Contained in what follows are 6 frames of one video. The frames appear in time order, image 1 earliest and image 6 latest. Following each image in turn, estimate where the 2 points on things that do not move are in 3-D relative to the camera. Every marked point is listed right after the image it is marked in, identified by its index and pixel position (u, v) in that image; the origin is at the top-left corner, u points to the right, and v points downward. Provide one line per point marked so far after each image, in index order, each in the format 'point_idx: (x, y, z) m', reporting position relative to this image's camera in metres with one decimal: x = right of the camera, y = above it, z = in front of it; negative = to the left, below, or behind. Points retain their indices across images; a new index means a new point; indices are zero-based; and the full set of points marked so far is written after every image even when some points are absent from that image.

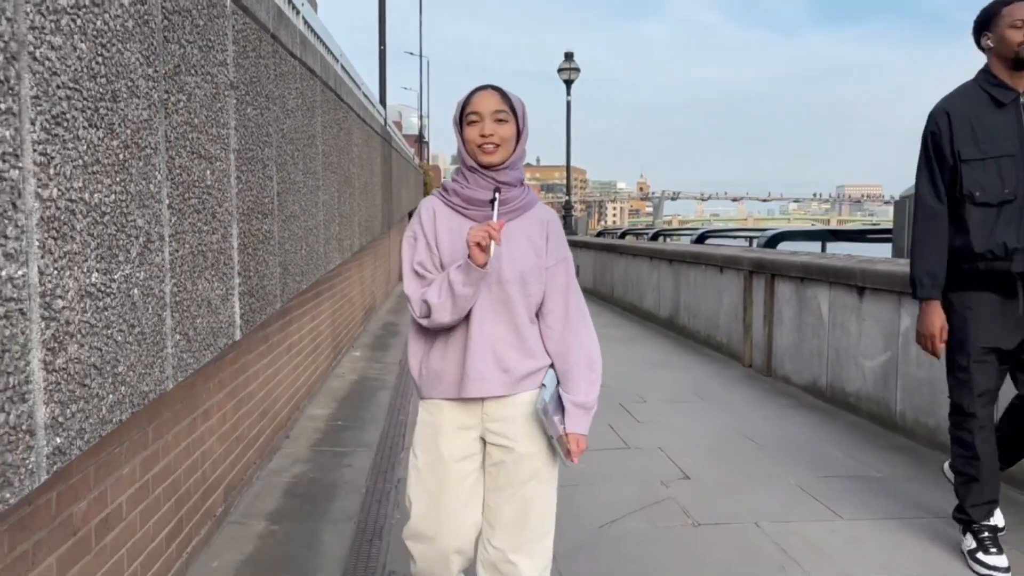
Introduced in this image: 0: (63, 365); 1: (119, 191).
0: (-0.9, -0.2, +1.8) m
1: (-1.0, +0.2, +2.1) m
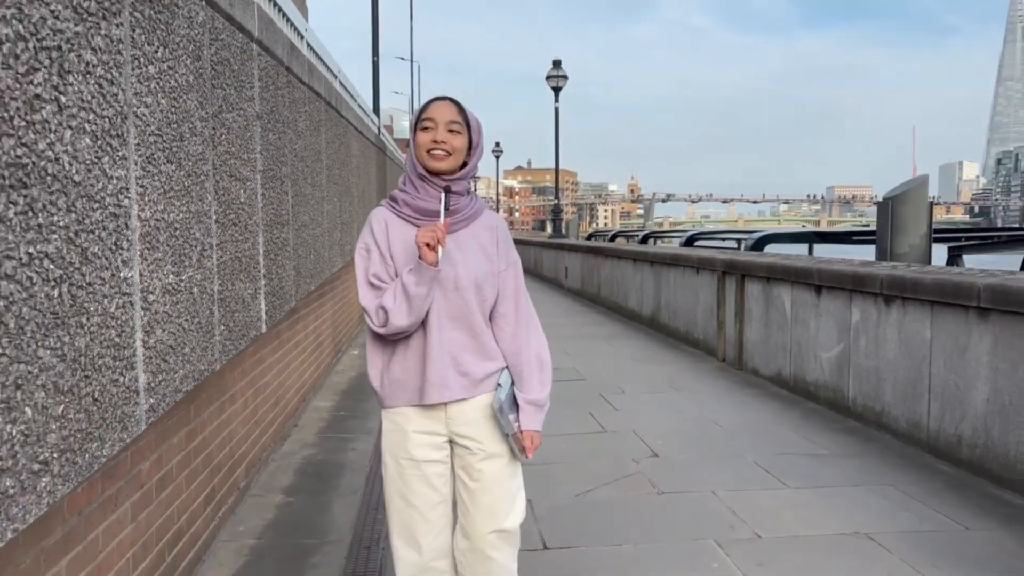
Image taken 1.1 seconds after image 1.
0: (-1.0, -0.2, +2.3) m
1: (-1.0, +0.2, +2.6) m
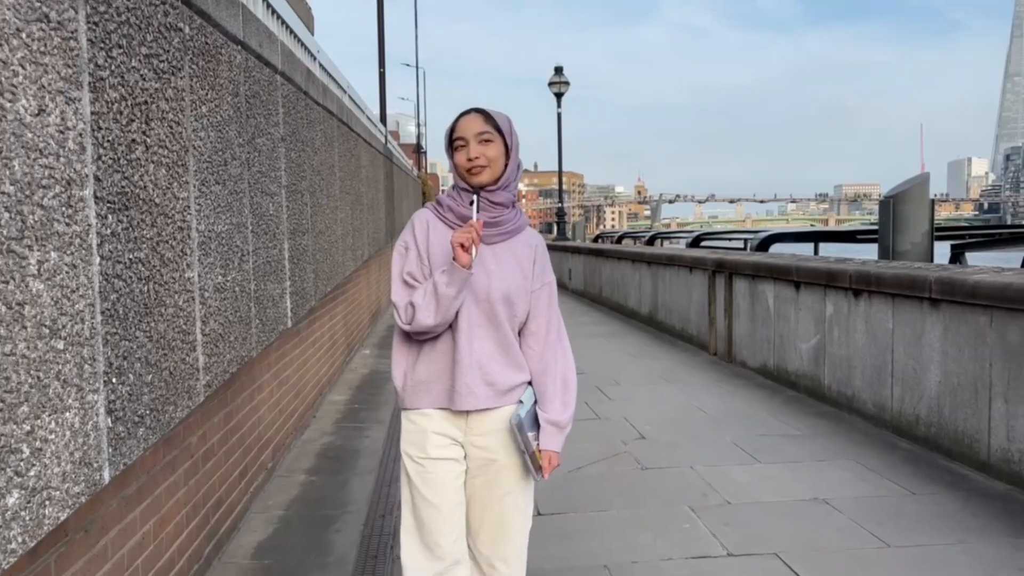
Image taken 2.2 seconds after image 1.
0: (-1.0, -0.2, +2.9) m
1: (-1.1, +0.2, +3.2) m
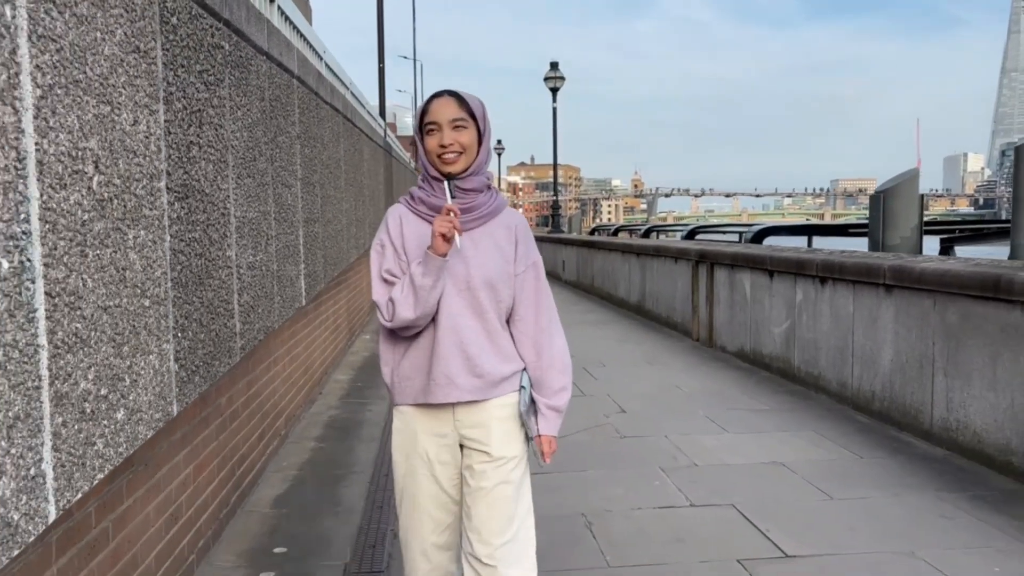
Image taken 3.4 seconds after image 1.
0: (-1.1, -0.1, +3.4) m
1: (-1.1, +0.3, +3.7) m
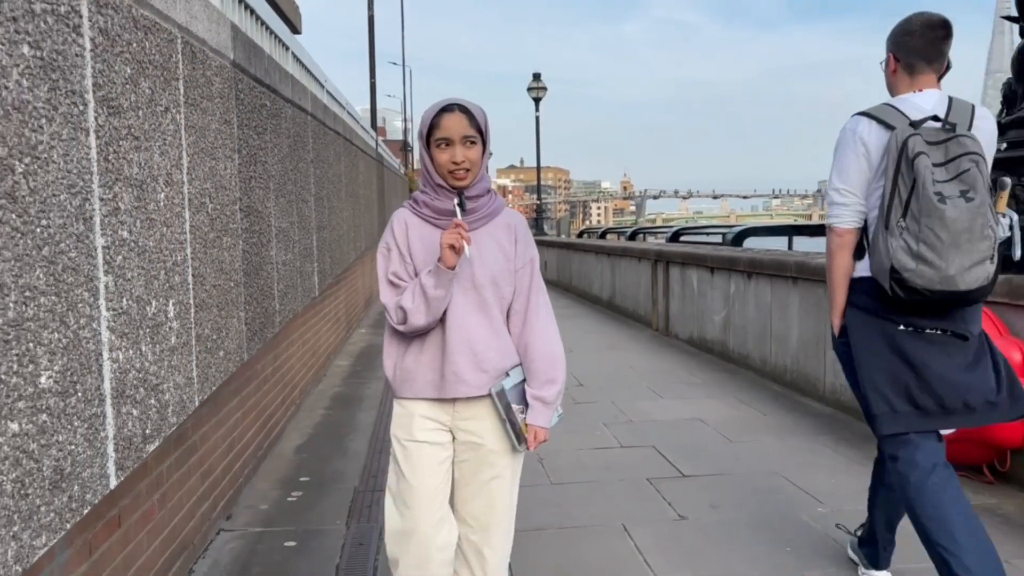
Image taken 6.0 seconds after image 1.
0: (-1.3, 0.0, +4.6) m
1: (-1.3, +0.4, +4.9) m
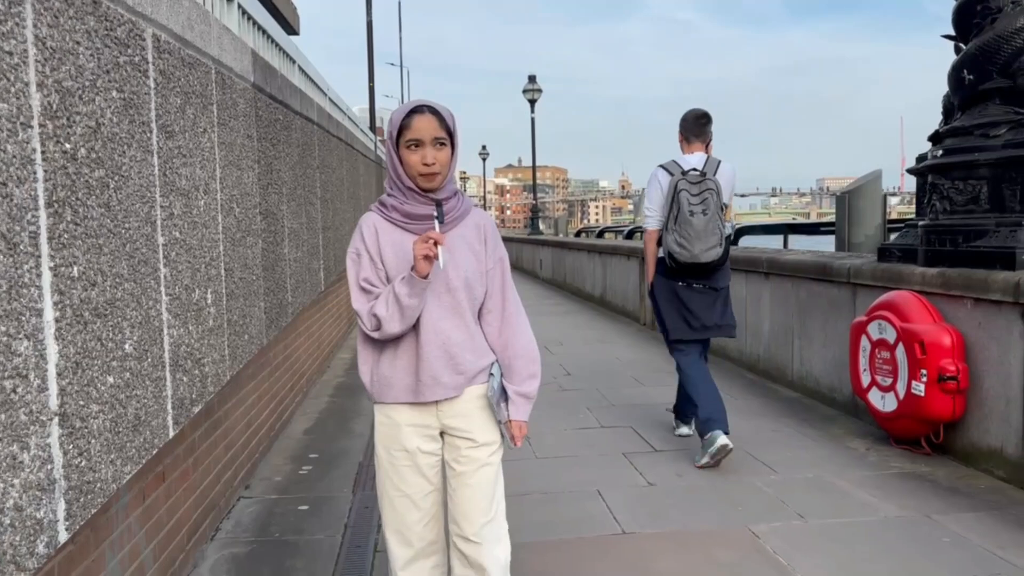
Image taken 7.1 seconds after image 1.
0: (-1.4, 0.0, +5.1) m
1: (-1.4, +0.4, +5.4) m
